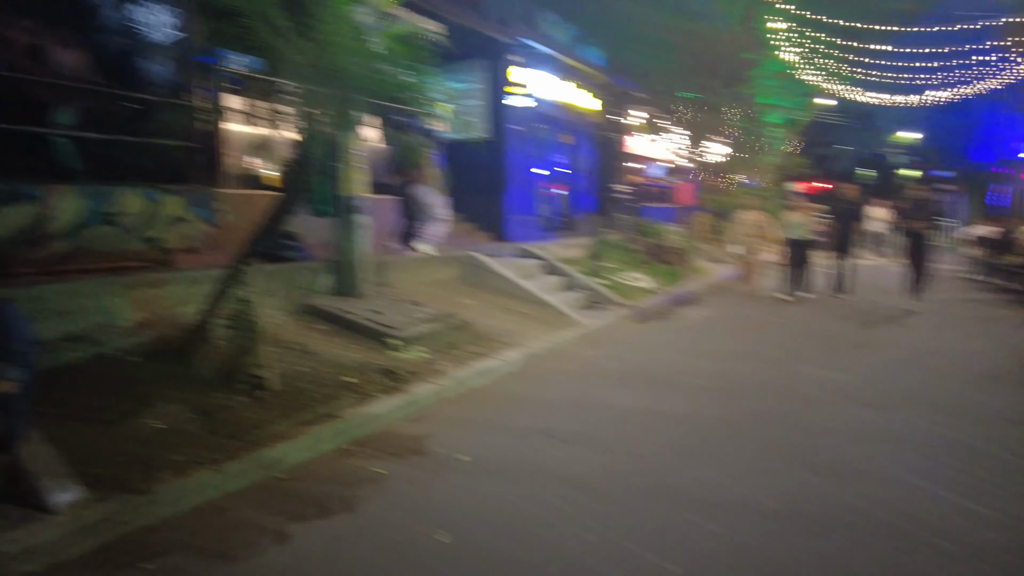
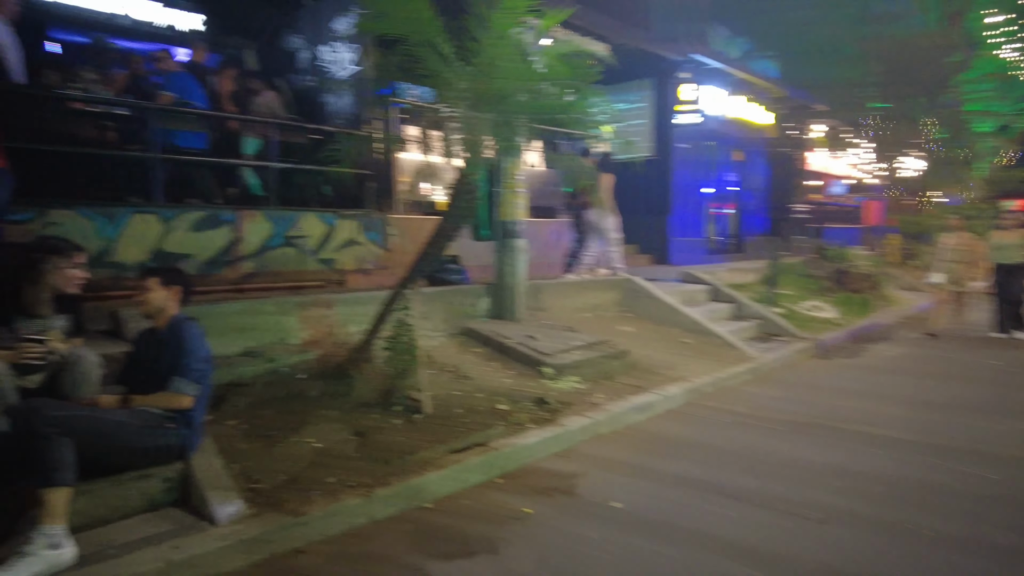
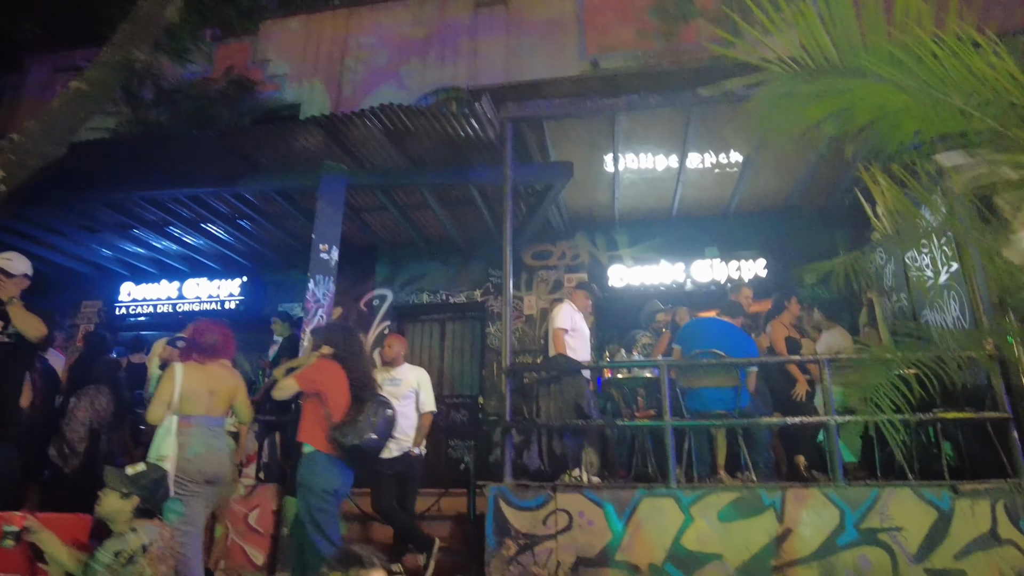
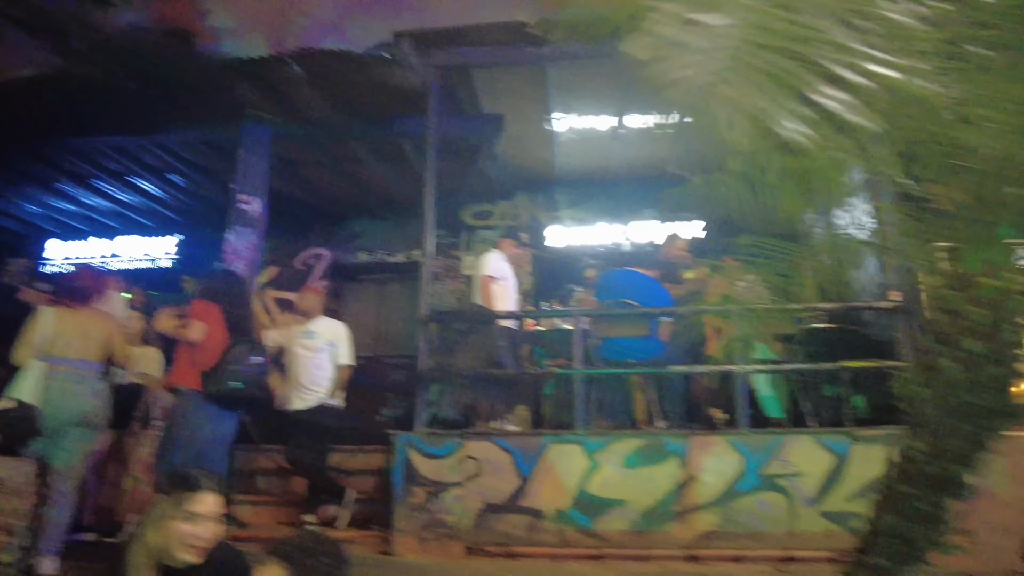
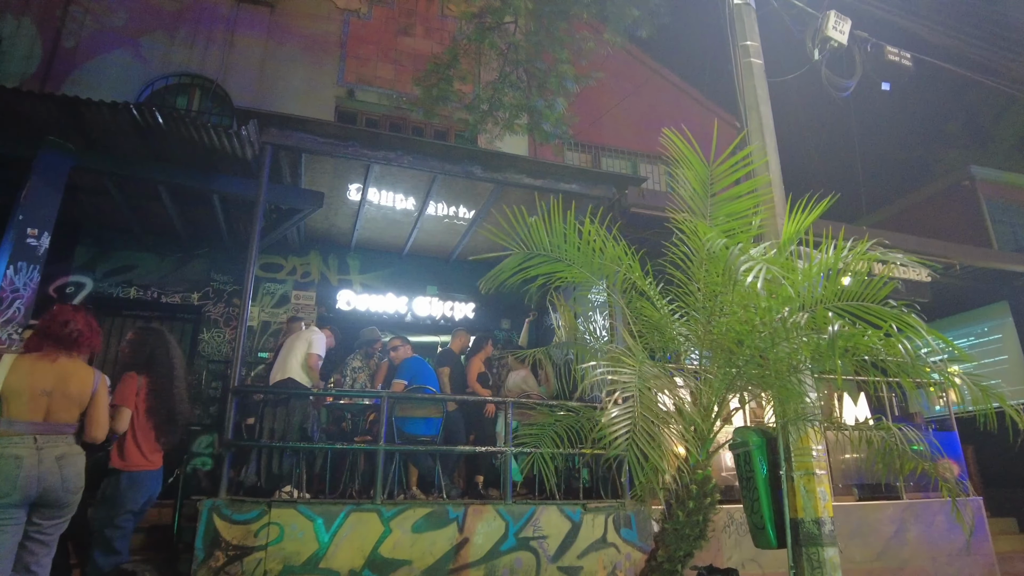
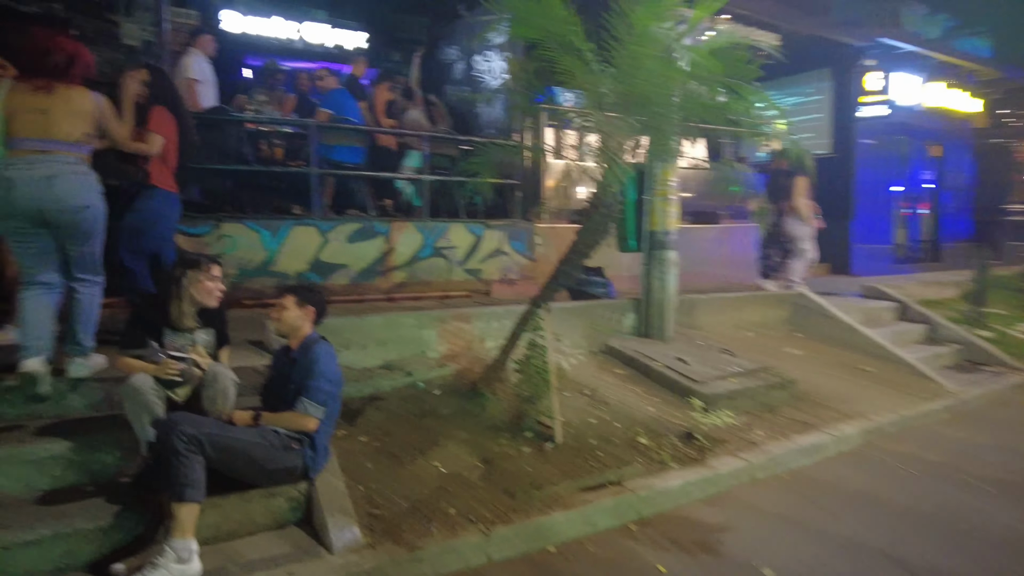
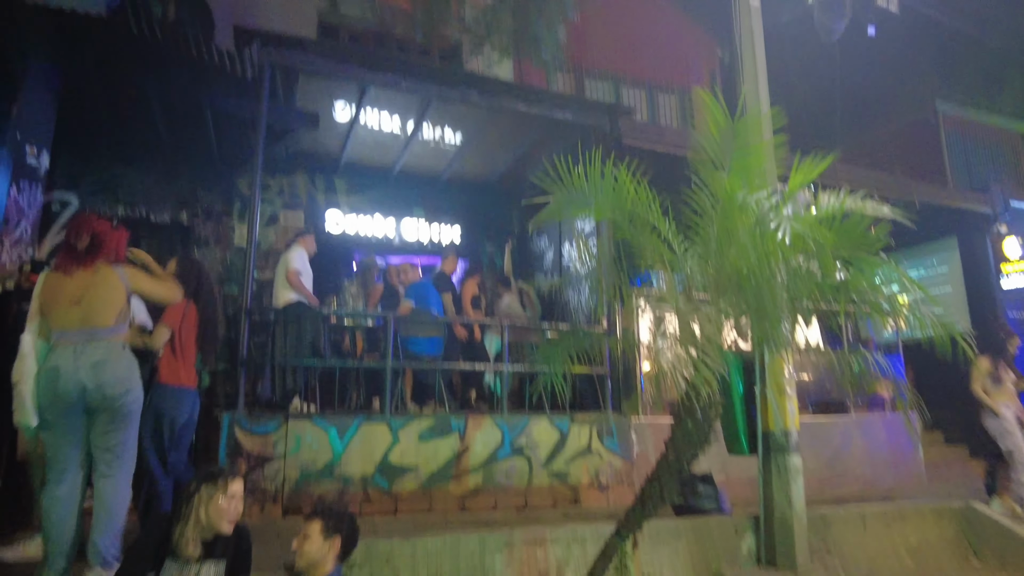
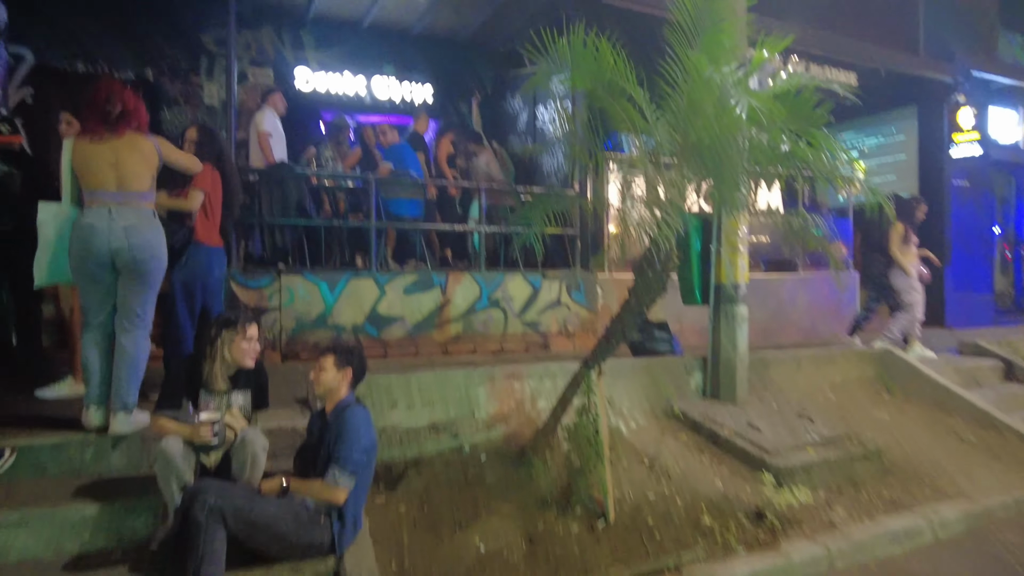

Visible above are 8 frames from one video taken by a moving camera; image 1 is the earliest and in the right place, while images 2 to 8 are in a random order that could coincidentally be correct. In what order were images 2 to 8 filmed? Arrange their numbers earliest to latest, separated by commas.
2, 6, 8, 7, 5, 3, 4
